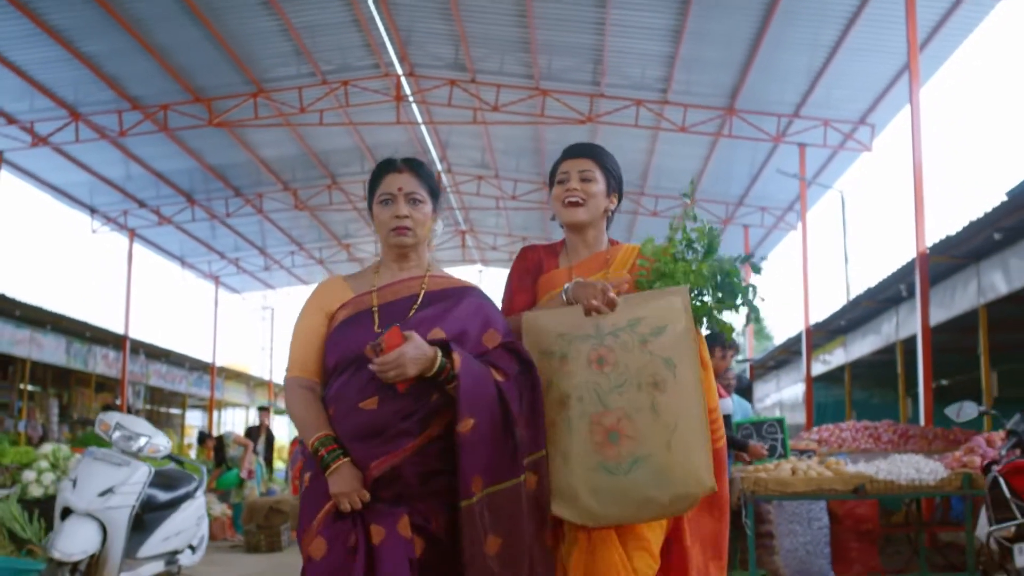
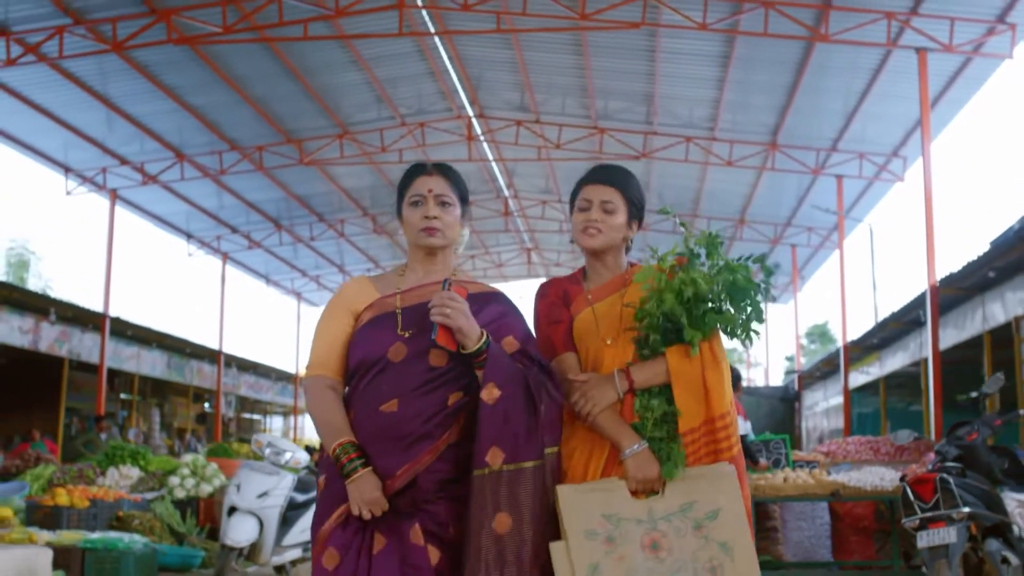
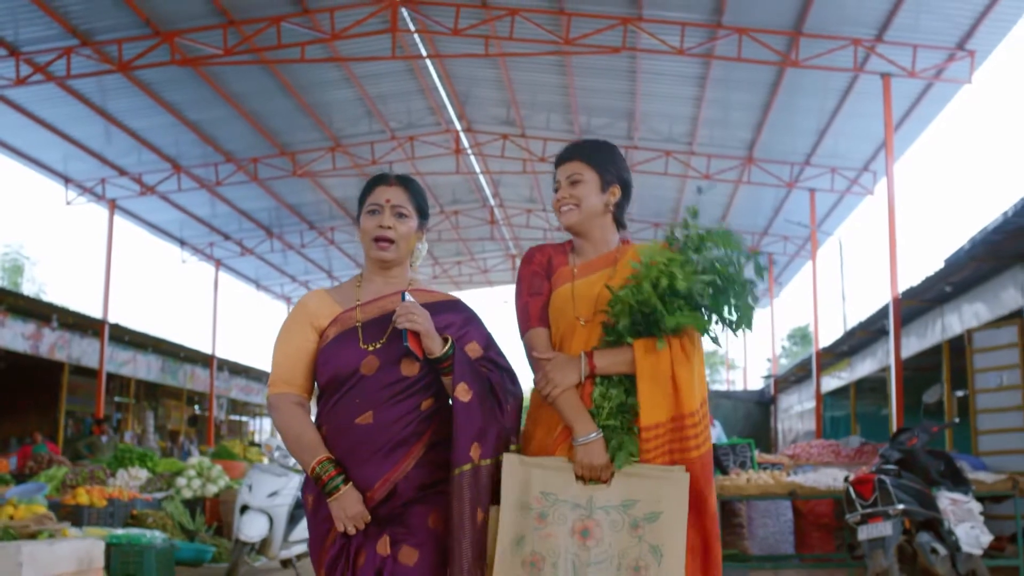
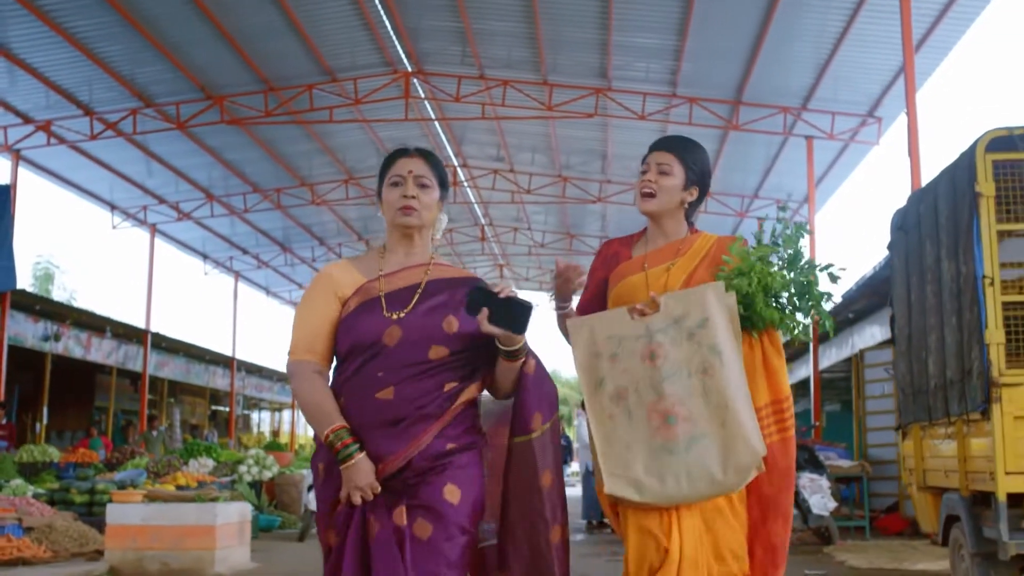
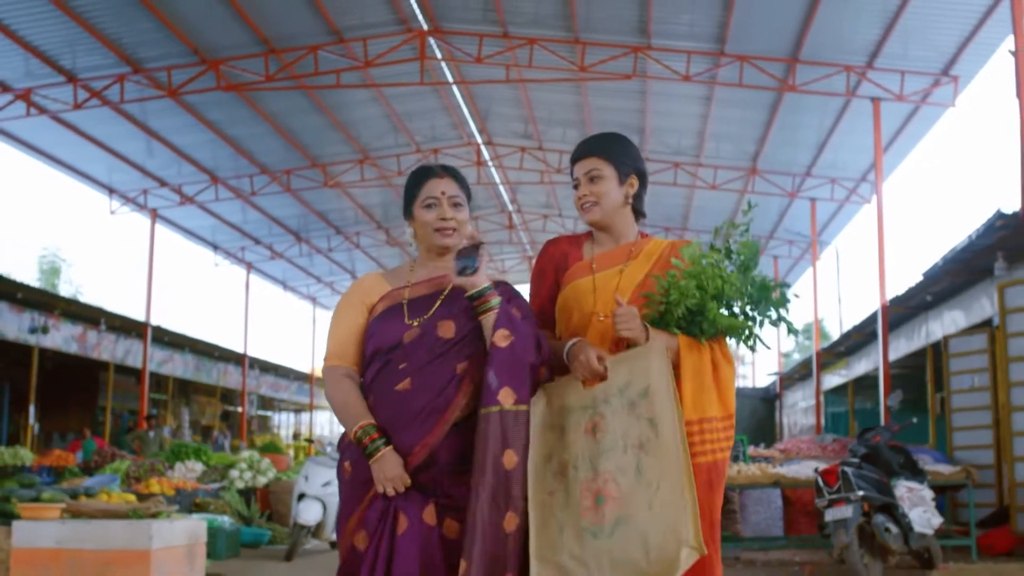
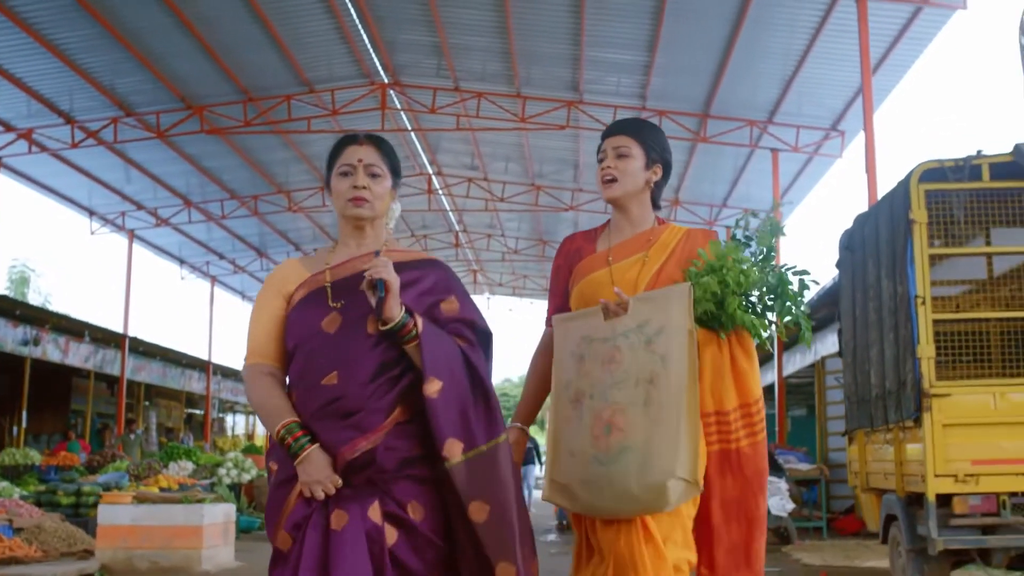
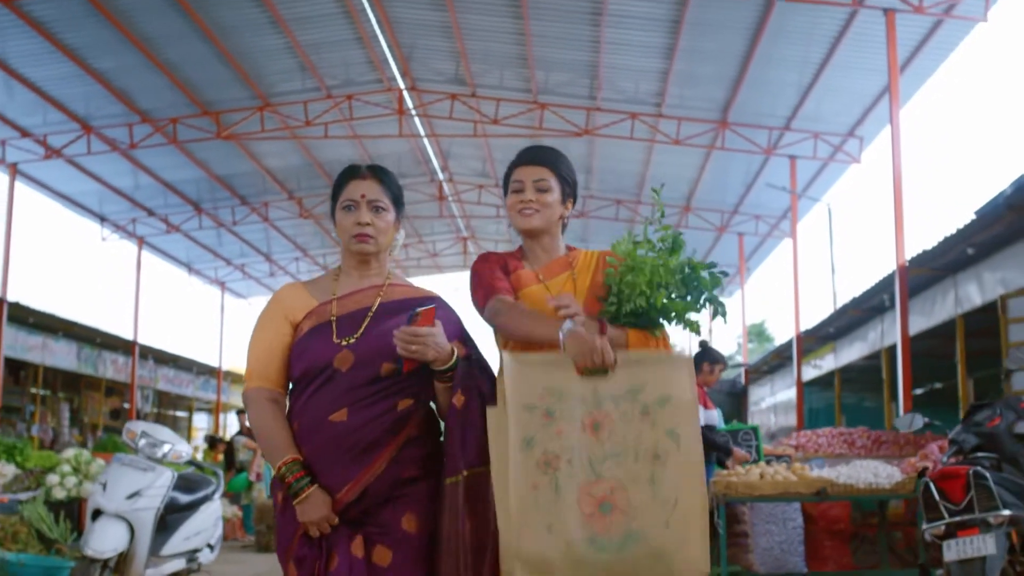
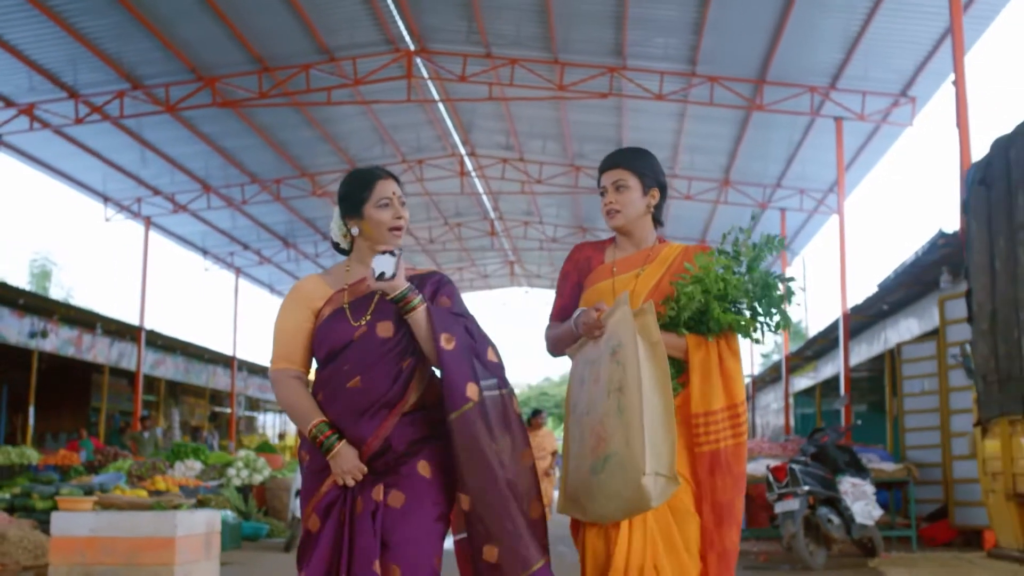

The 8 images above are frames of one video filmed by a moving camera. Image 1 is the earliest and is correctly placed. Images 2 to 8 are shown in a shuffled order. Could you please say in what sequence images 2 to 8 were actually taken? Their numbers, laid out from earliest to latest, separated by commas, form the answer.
7, 2, 3, 5, 8, 4, 6
